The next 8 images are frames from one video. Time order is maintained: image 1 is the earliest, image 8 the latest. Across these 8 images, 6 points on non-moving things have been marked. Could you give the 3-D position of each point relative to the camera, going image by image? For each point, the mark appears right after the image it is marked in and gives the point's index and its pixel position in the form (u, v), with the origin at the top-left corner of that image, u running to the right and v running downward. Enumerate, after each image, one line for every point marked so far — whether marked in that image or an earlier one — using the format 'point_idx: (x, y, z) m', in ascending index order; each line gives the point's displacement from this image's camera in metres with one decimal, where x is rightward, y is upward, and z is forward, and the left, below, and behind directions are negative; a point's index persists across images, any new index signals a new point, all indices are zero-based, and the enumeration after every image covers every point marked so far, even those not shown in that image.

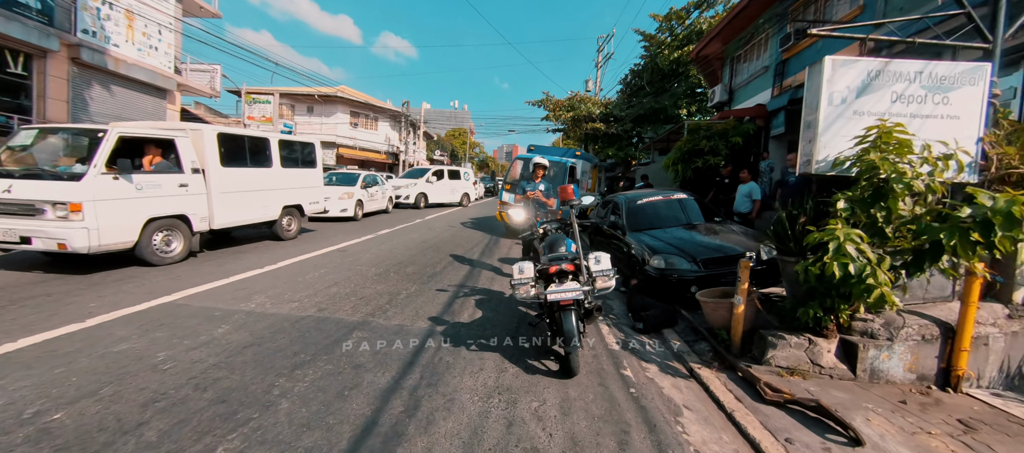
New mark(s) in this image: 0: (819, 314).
0: (+2.8, -0.8, +3.4) m
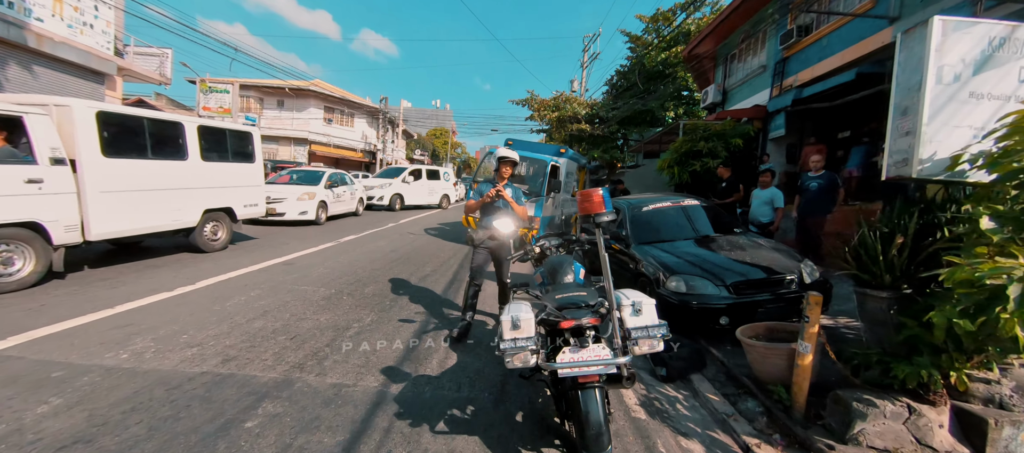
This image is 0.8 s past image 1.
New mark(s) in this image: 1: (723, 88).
0: (+2.7, -0.9, +2.5) m
1: (+8.4, +5.4, +15.2) m
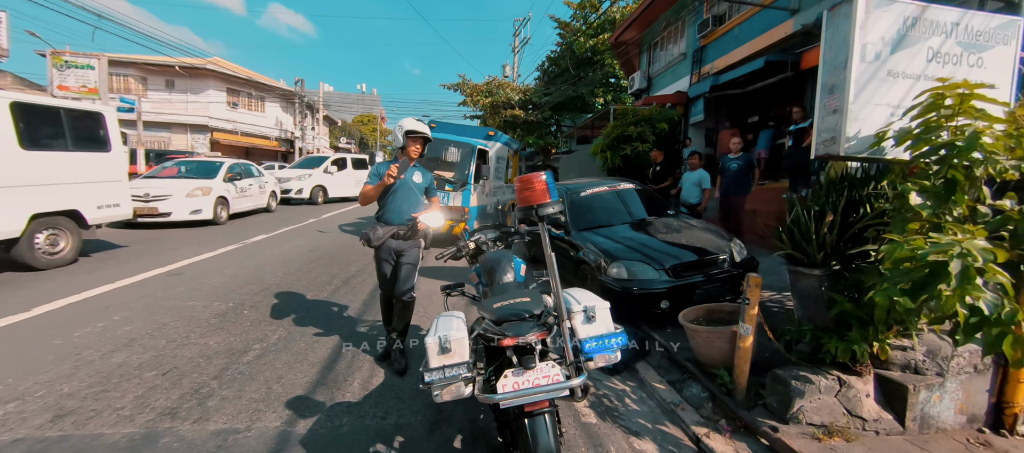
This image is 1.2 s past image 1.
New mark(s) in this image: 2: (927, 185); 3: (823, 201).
0: (+2.3, -0.8, +2.5) m
1: (+5.6, +6.2, +15.8) m
2: (+2.4, +0.2, +2.2) m
3: (+2.2, +0.2, +2.8) m
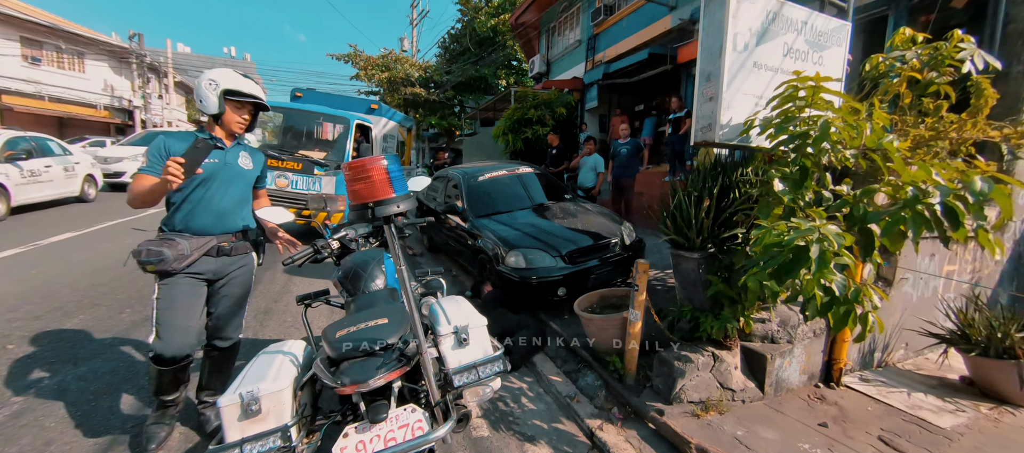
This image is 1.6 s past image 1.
0: (+1.5, -0.7, +2.7) m
1: (+1.5, +6.9, +16.0) m
2: (+1.7, +0.3, +2.4) m
3: (+1.4, +0.3, +2.9) m
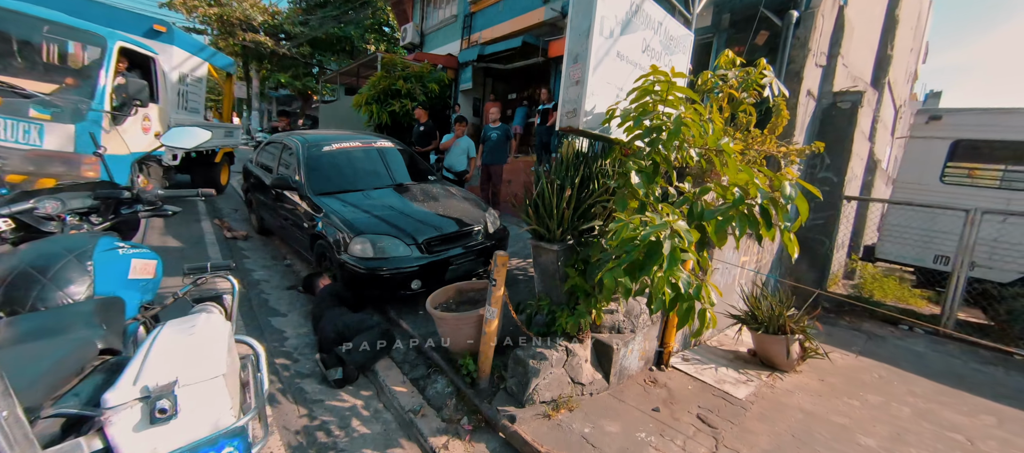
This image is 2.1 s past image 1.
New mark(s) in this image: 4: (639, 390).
0: (+0.5, -0.6, +2.6) m
1: (-3.6, +7.6, +14.9) m
2: (+0.8, +0.4, +2.3) m
3: (+0.4, +0.4, +2.7) m
4: (+1.0, -1.2, +2.9) m
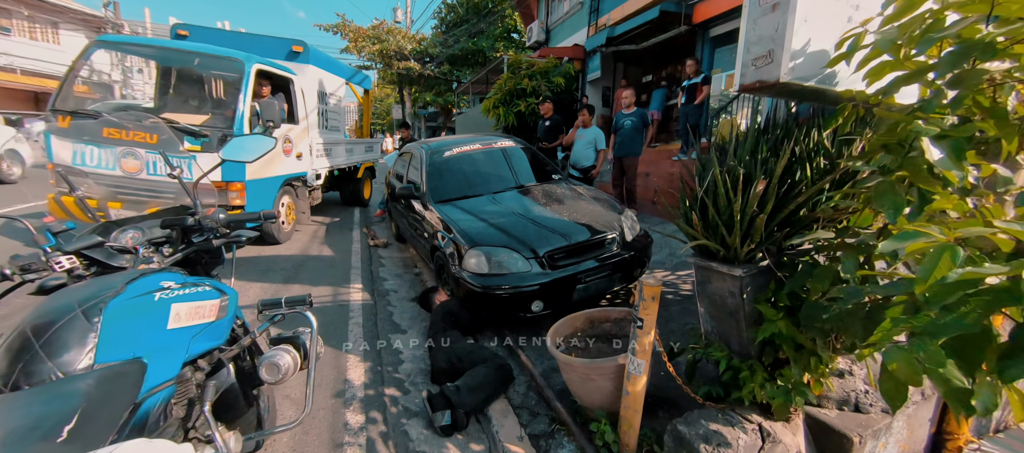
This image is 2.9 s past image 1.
0: (+1.2, -0.7, +1.6) m
1: (+1.3, +7.6, +14.5) m
2: (+1.3, +0.3, +1.2) m
3: (+1.1, +0.3, +1.7) m
4: (+1.7, -1.3, +1.7) m
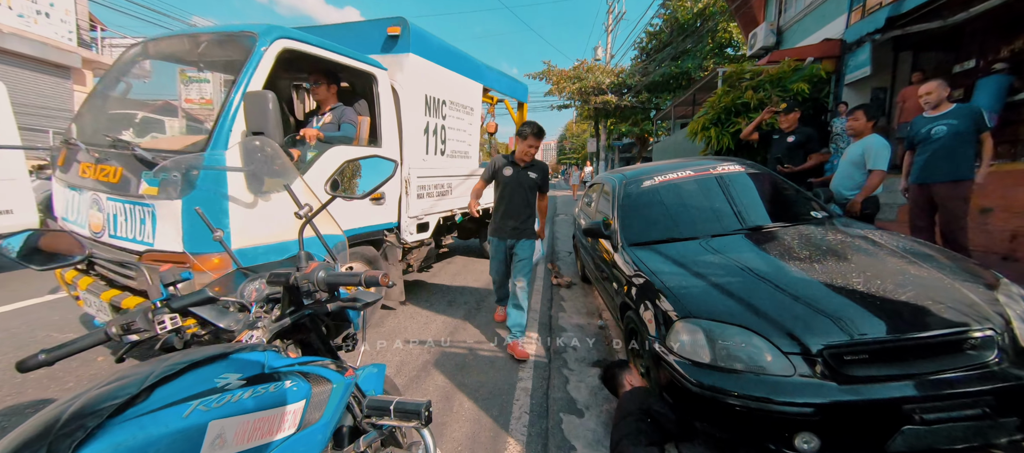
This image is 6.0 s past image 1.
0: (+1.6, -0.9, 0.0) m
1: (+8.2, +6.2, +11.9) m
2: (+1.6, +0.1, -0.3) m
3: (+1.6, 0.0, +0.3) m
4: (+2.0, -1.5, -0.2) m
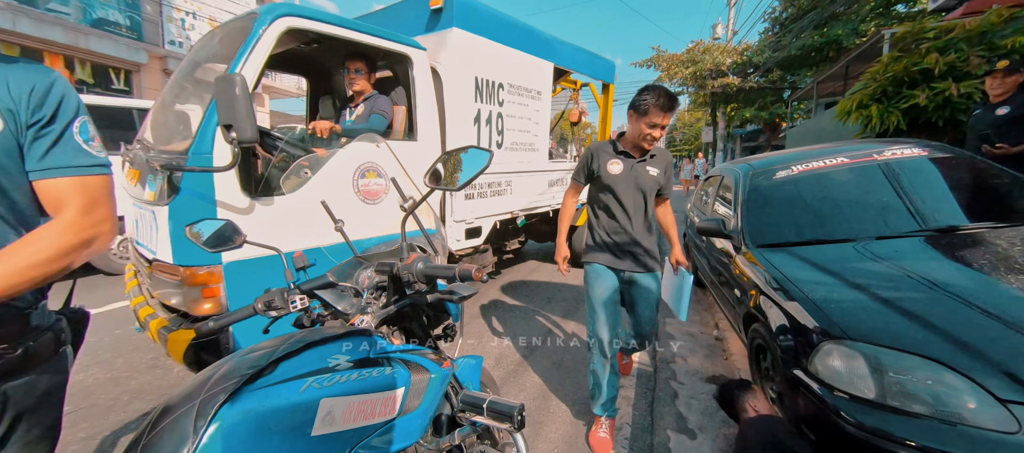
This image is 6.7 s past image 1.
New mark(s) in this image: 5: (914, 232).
0: (+1.5, -1.0, -0.4) m
1: (+11.1, +6.1, +9.2) m
2: (+1.4, +0.1, -0.8) m
3: (+1.6, 0.0, -0.2) m
4: (+1.9, -1.6, -0.8) m
5: (+2.5, 0.0, +2.4) m
